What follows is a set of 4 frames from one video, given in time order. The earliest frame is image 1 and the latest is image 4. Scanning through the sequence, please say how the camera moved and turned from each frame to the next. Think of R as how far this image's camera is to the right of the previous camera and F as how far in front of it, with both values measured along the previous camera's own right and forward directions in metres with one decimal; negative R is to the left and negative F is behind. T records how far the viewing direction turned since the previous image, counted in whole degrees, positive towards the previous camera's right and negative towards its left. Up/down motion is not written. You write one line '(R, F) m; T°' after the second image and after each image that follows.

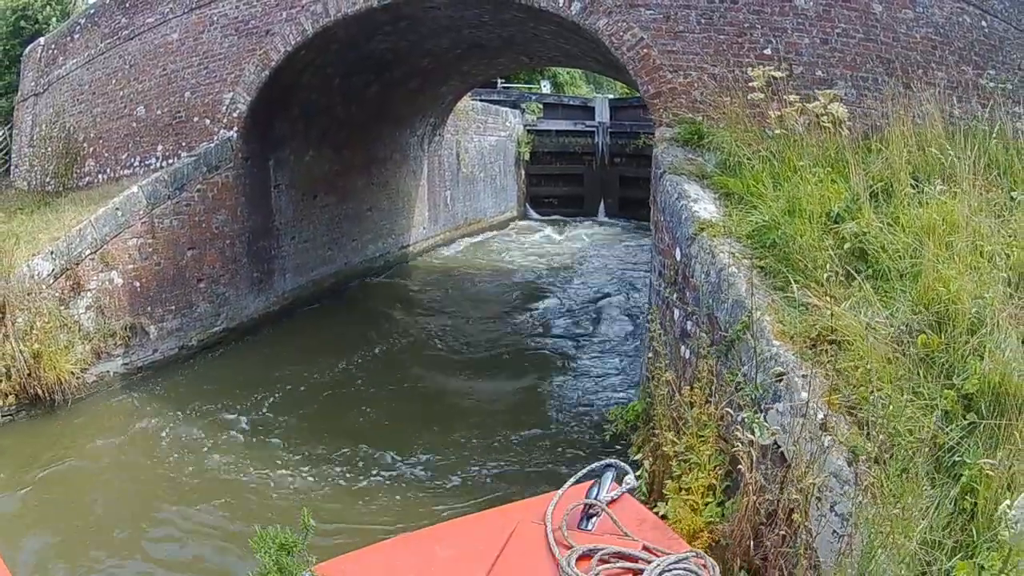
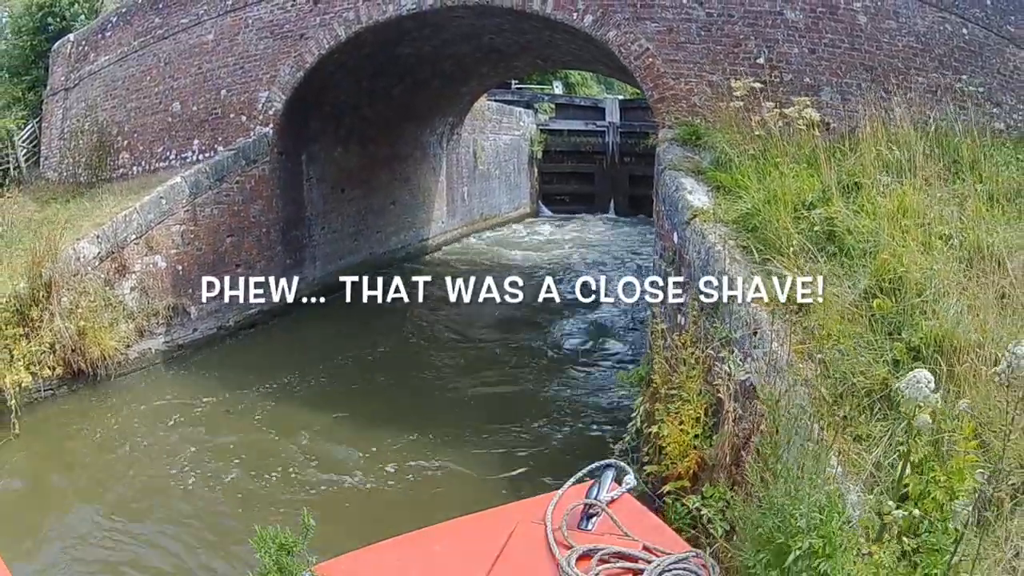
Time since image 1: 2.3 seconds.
(-0.1, -0.6) m; 0°
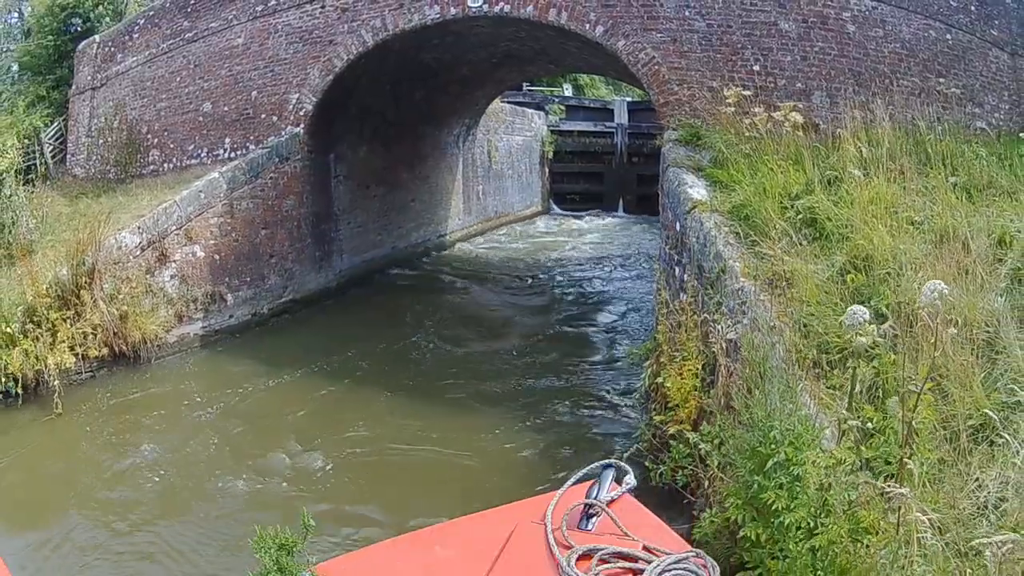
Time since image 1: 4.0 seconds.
(-0.1, -0.6) m; 0°
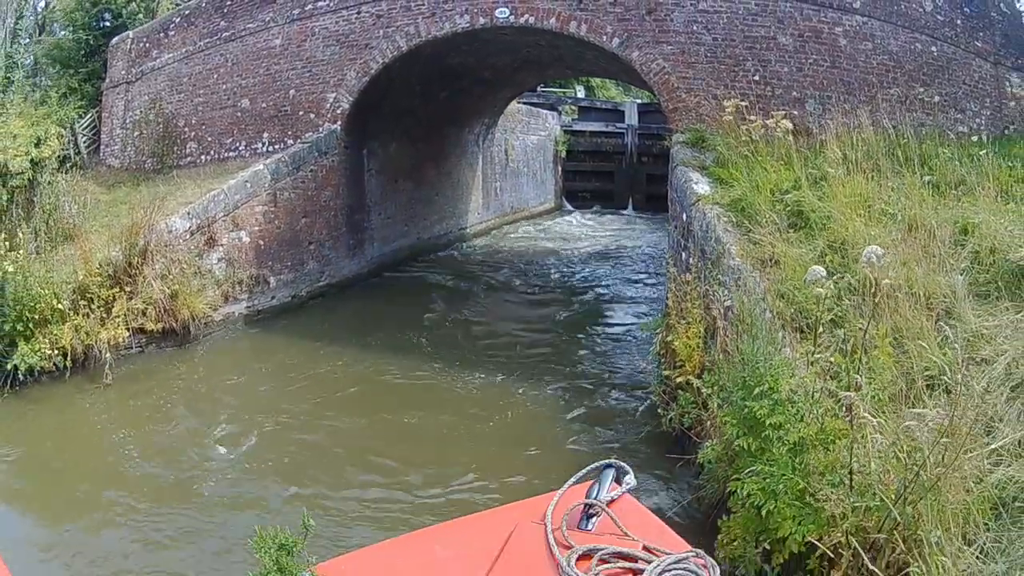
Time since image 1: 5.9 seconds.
(-0.2, -0.8) m; 0°
